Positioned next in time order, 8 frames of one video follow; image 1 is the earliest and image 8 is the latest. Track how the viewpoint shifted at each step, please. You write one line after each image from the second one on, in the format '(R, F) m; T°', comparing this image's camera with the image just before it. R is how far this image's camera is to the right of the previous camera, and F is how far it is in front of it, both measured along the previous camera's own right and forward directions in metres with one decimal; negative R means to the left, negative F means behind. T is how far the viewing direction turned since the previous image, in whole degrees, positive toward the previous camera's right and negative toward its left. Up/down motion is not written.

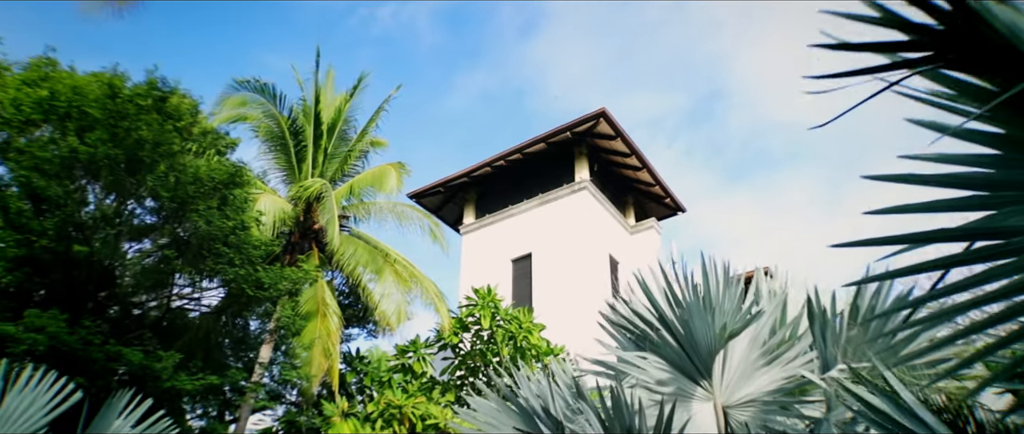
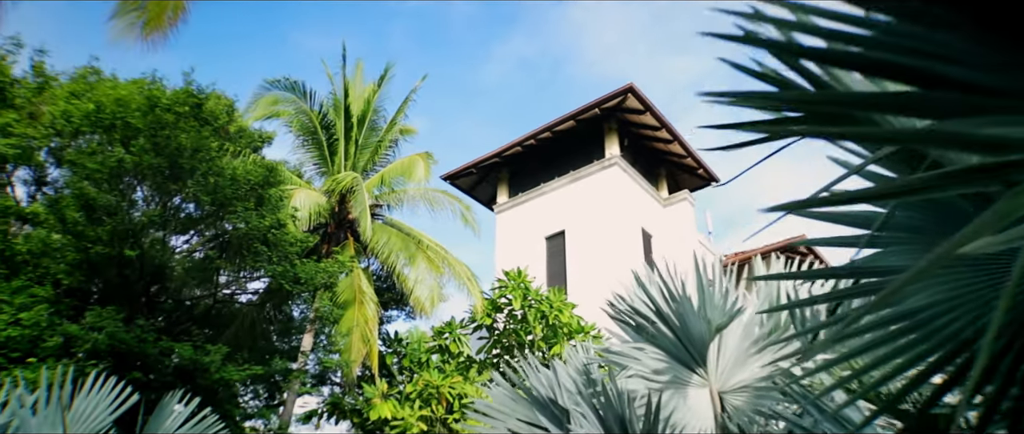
(+0.3, -0.4) m; -3°
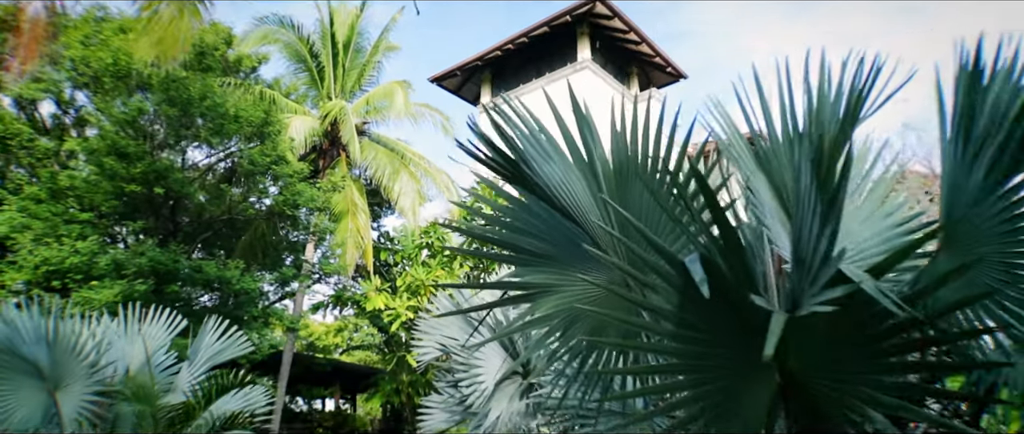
(+0.8, -2.4) m; -1°
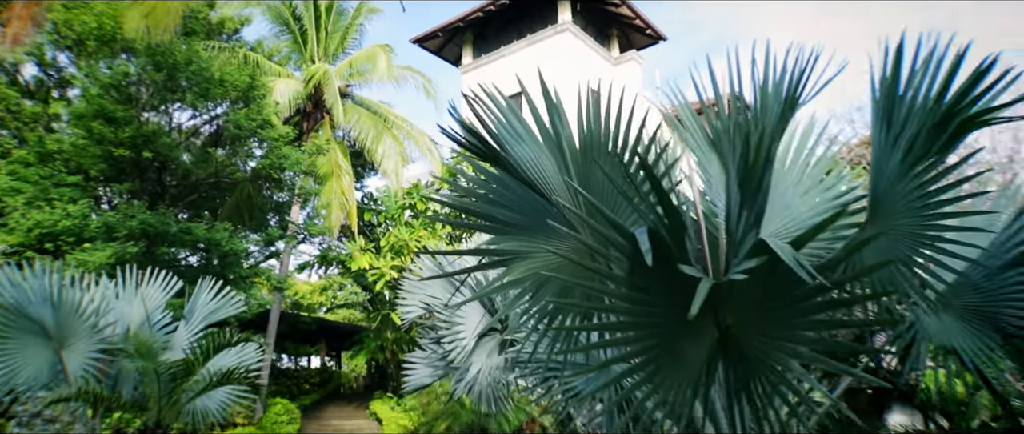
(0.0, -0.5) m; +1°
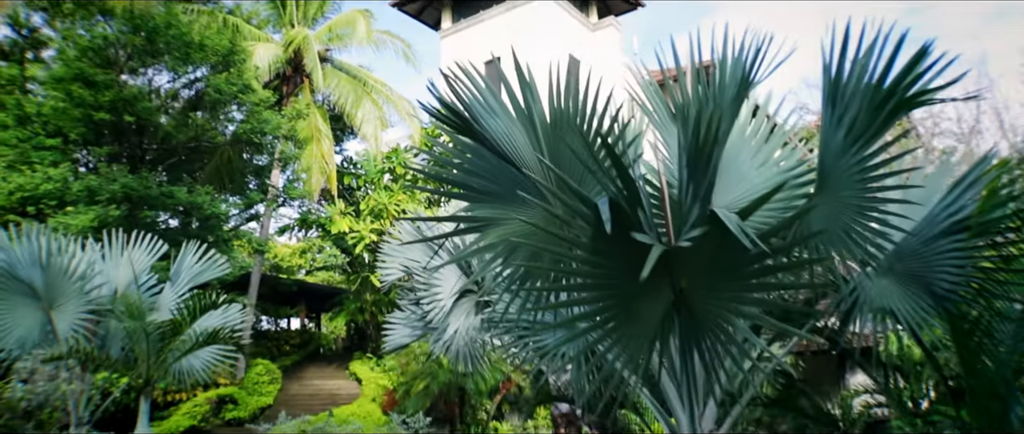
(0.0, -0.3) m; +1°
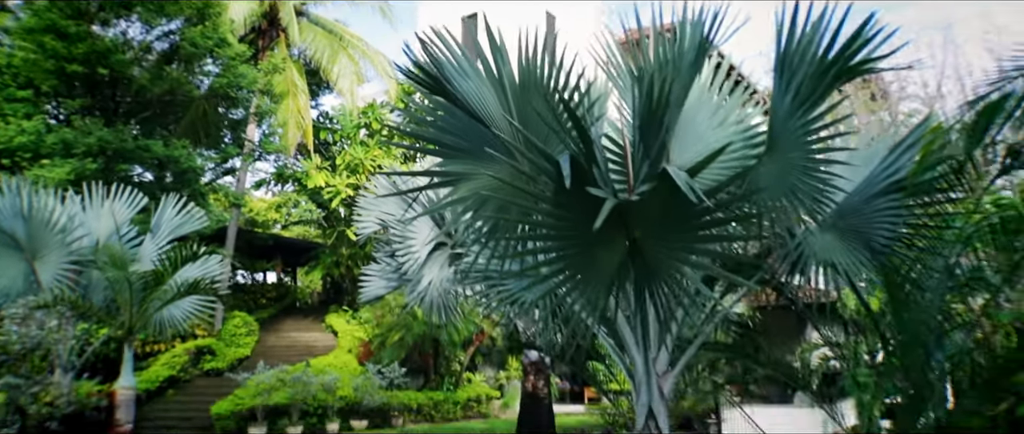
(0.0, -0.3) m; +2°
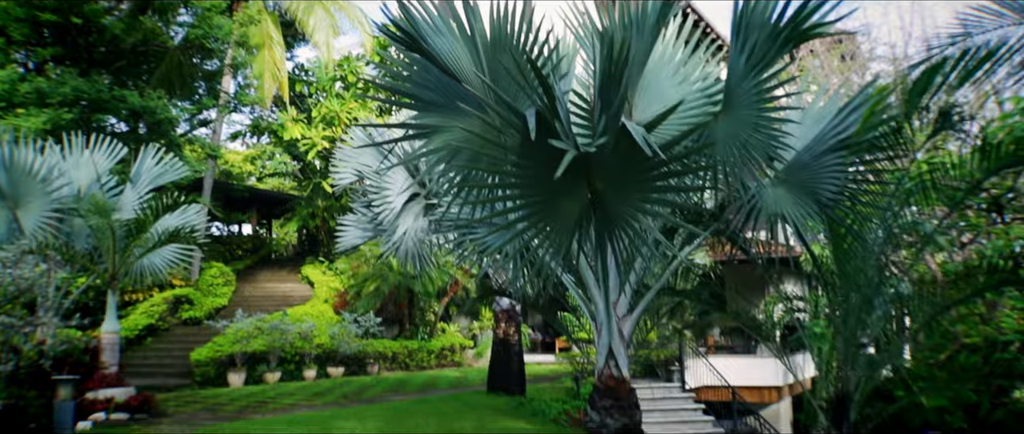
(0.0, -0.3) m; +2°
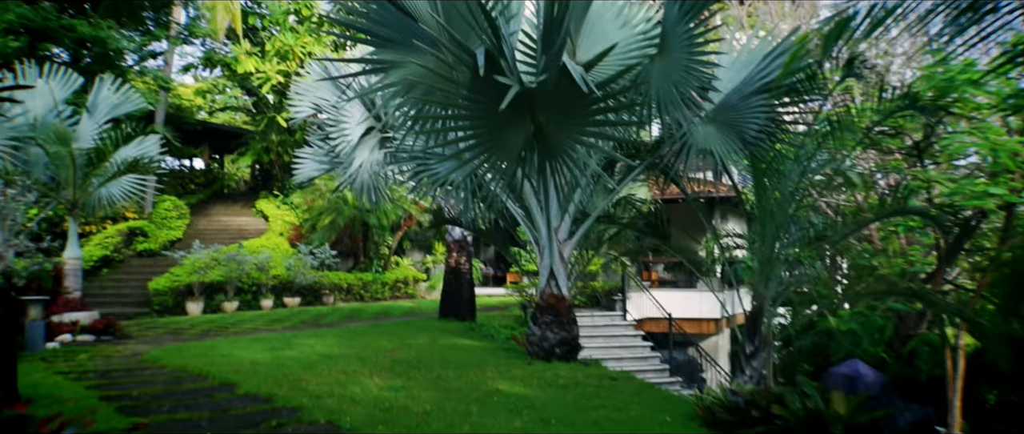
(0.0, -0.5) m; +3°
